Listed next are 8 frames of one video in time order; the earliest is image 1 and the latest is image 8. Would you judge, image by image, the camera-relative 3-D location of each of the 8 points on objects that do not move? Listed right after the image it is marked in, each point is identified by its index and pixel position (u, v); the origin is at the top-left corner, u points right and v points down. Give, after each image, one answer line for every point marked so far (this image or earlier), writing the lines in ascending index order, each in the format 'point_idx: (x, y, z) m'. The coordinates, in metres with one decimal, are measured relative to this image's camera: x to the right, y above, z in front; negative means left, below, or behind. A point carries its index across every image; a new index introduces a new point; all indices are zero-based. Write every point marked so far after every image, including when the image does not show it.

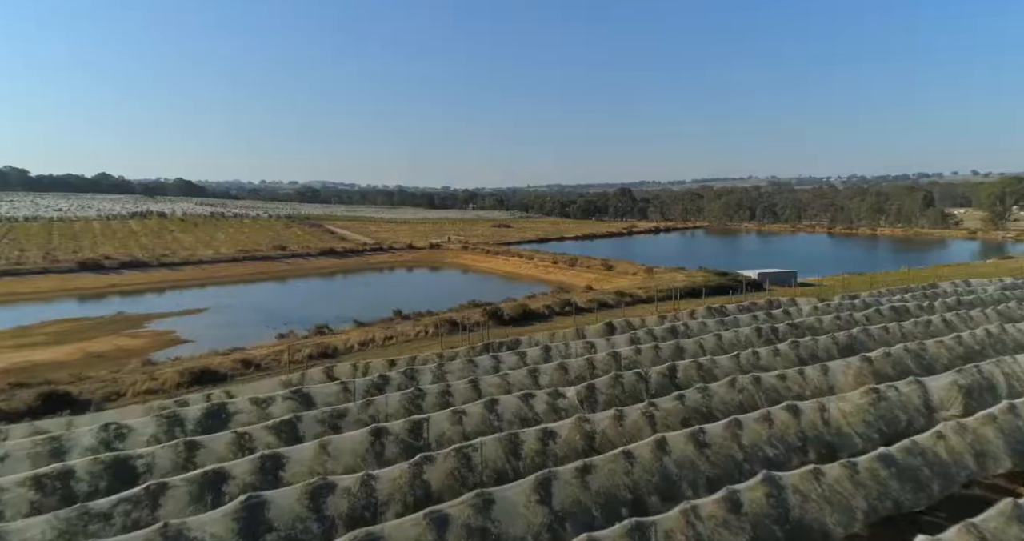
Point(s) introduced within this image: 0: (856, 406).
0: (+5.7, -2.3, +10.0) m
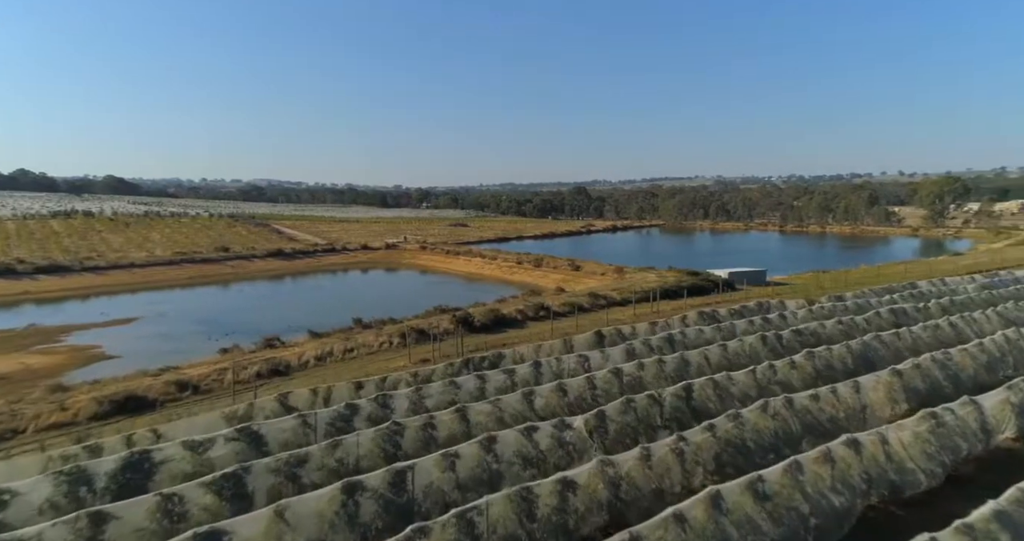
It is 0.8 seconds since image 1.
0: (+5.8, -2.3, +8.6) m
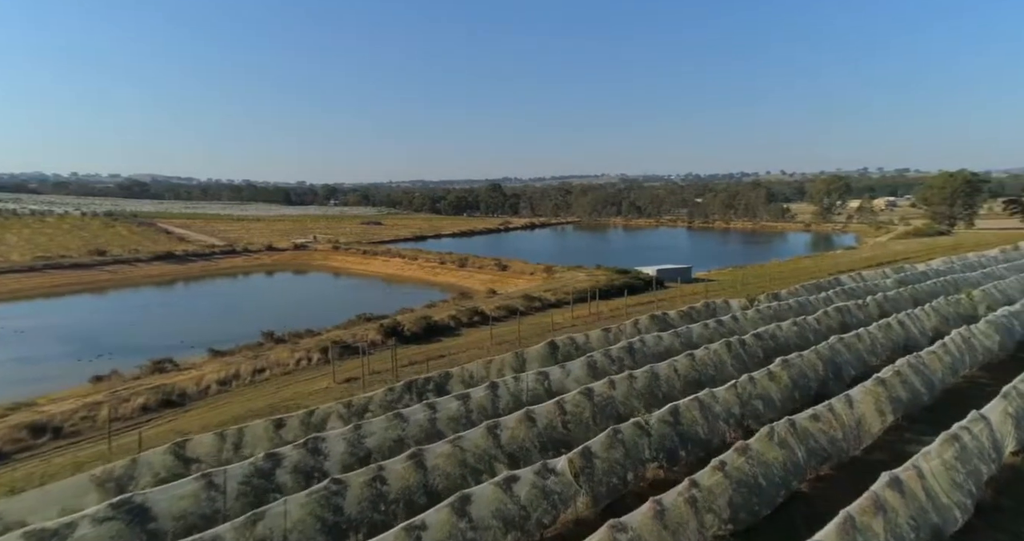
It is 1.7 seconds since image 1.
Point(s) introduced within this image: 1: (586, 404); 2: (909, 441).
0: (+5.5, -2.4, +7.6) m
1: (+1.3, -2.4, +10.7) m
2: (+6.9, -3.0, +10.5) m
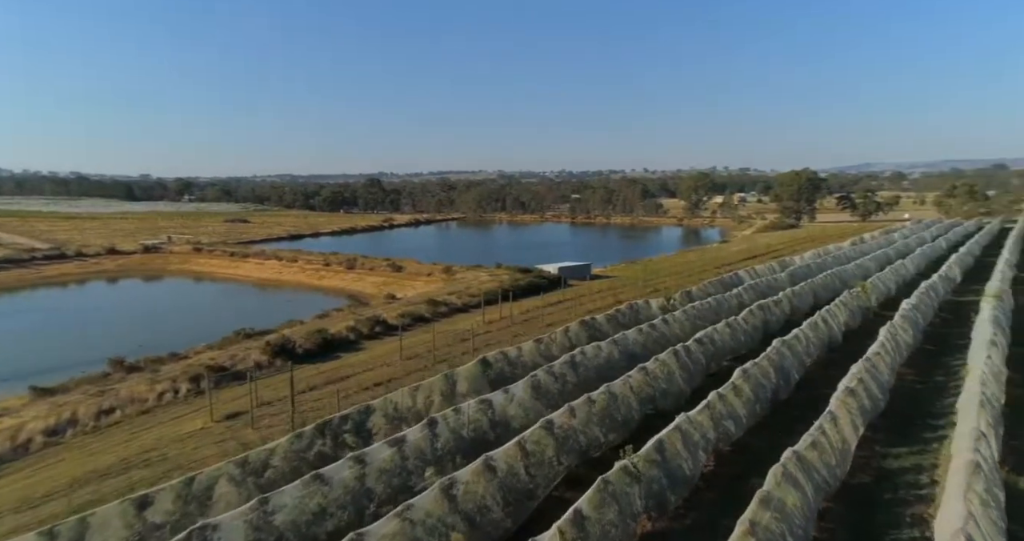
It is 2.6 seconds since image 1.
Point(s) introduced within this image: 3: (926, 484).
0: (+5.2, -2.5, +6.8) m
1: (+0.5, -2.5, +8.9) m
2: (+6.0, -3.0, +9.8) m
3: (+5.9, -3.1, +8.7) m
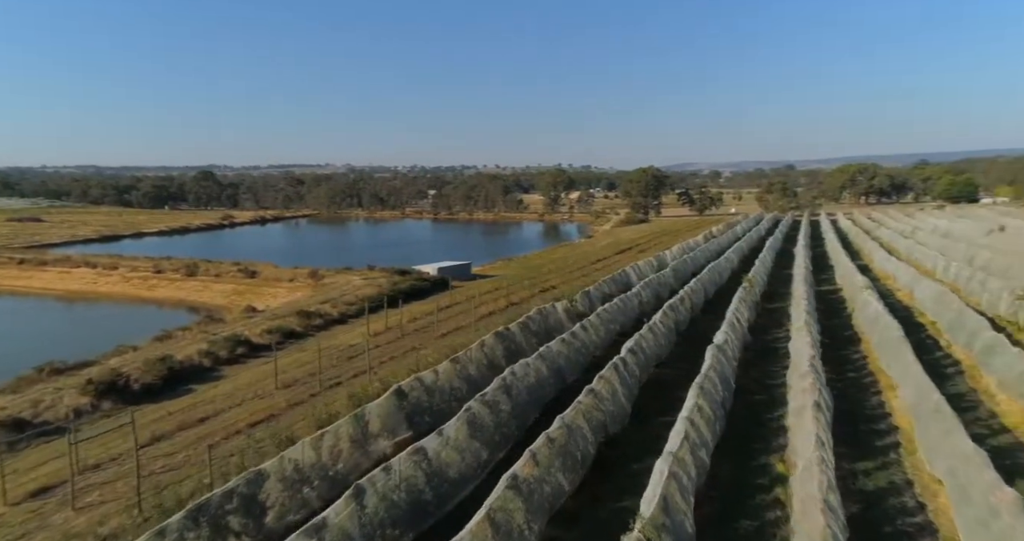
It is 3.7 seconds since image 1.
0: (+5.1, -2.5, +6.0) m
1: (0.0, -2.7, +7.0) m
2: (+5.2, -3.0, +9.2) m
3: (+5.4, -3.1, +8.1) m
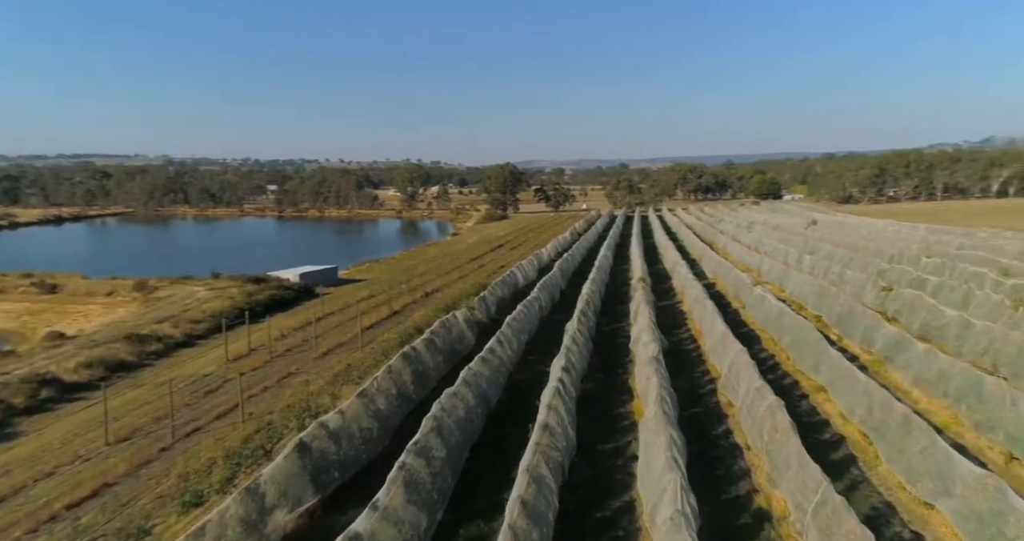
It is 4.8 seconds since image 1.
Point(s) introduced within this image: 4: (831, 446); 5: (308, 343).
0: (+5.2, -2.6, +5.4) m
1: (0.0, -2.9, +5.1) m
2: (+4.5, -3.1, +8.5) m
3: (+4.9, -3.2, +7.5) m
4: (+5.2, -2.9, +9.9) m
5: (-6.0, -1.9, +17.2) m
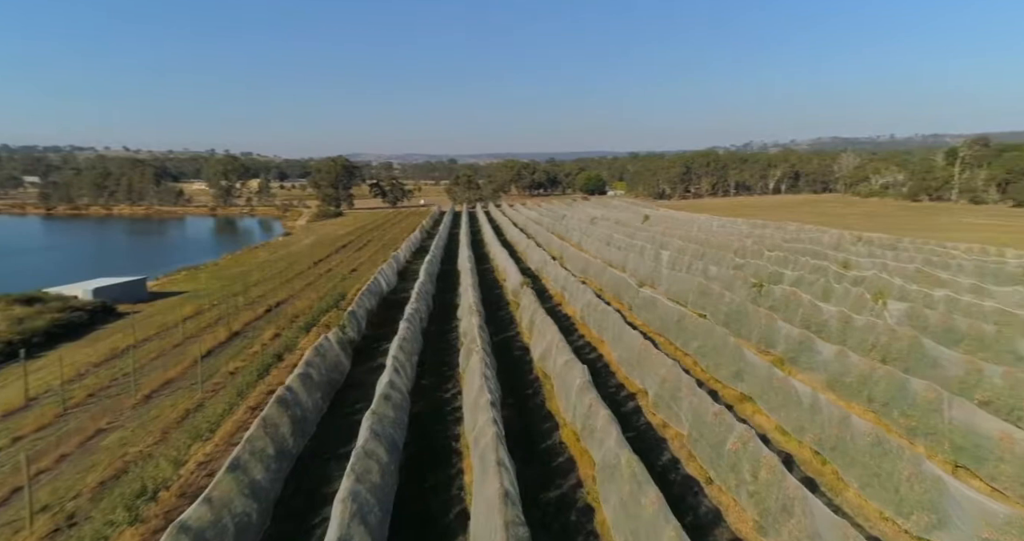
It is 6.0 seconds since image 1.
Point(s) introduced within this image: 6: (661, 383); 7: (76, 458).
0: (+5.4, -2.7, +4.9) m
1: (+0.6, -3.2, +3.2) m
2: (+3.8, -3.2, +7.7) m
3: (+4.6, -3.3, +6.8) m
4: (+4.2, -2.9, +9.2) m
5: (-8.7, -2.3, +13.0) m
6: (+2.7, -2.1, +11.1) m
7: (-7.2, -3.1, +10.0) m
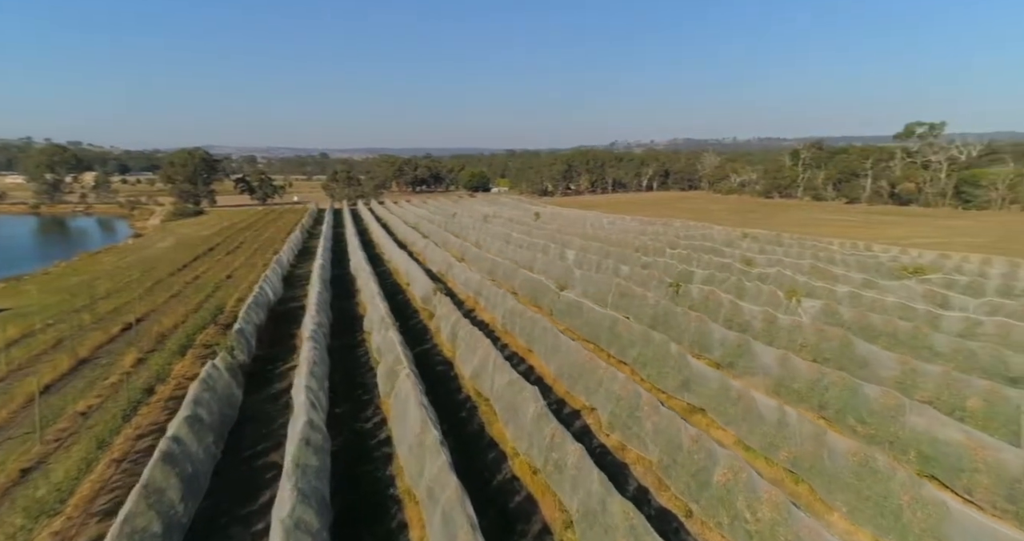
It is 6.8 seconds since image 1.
0: (+5.6, -2.8, +4.6) m
1: (+1.2, -3.3, +1.9) m
2: (+3.5, -3.3, +7.0) m
3: (+4.4, -3.4, +6.3) m
4: (+3.5, -3.0, +8.5) m
5: (-9.8, -2.6, +9.7) m
6: (+1.7, -2.2, +10.2) m
7: (-7.8, -3.4, +7.0) m
